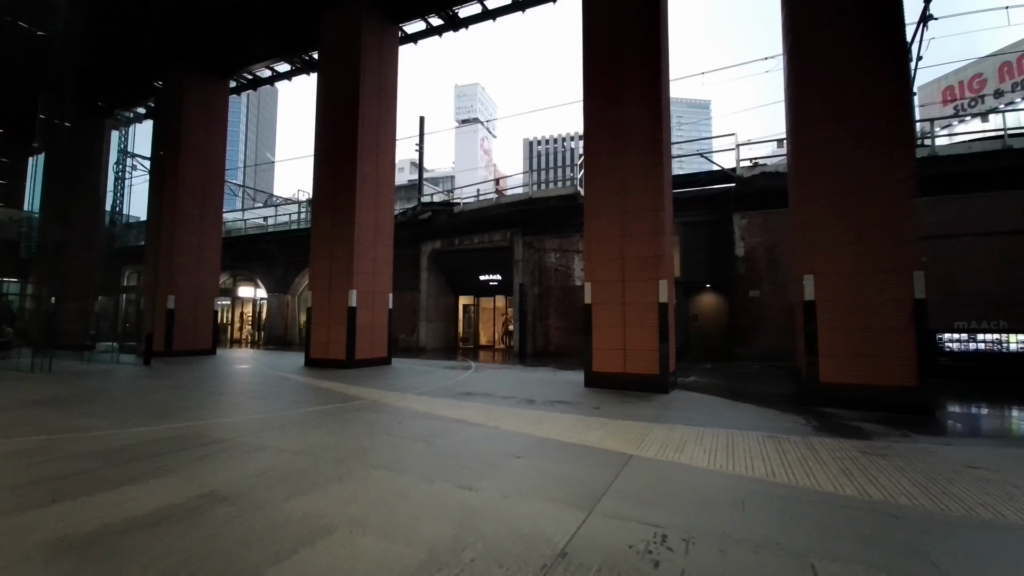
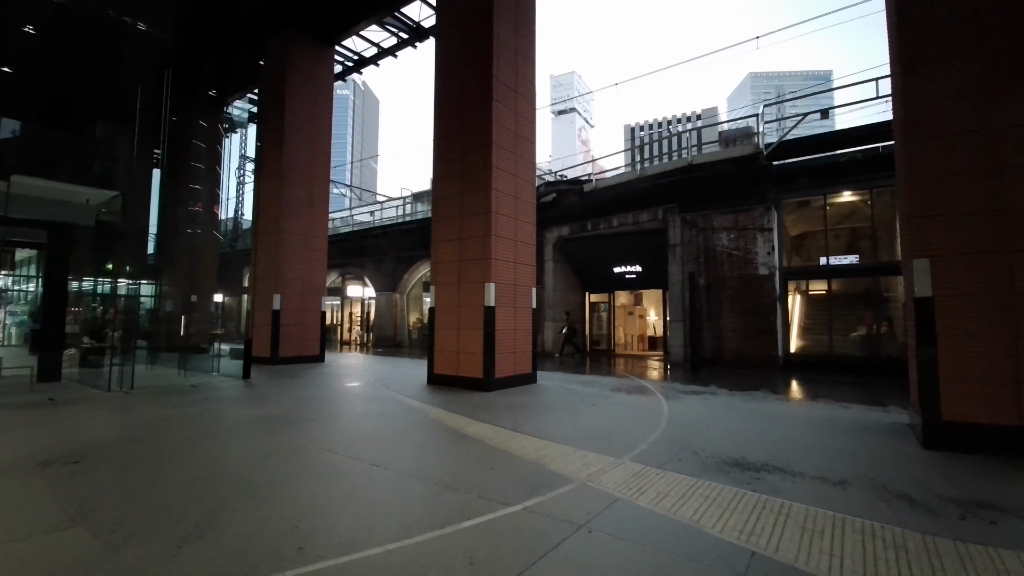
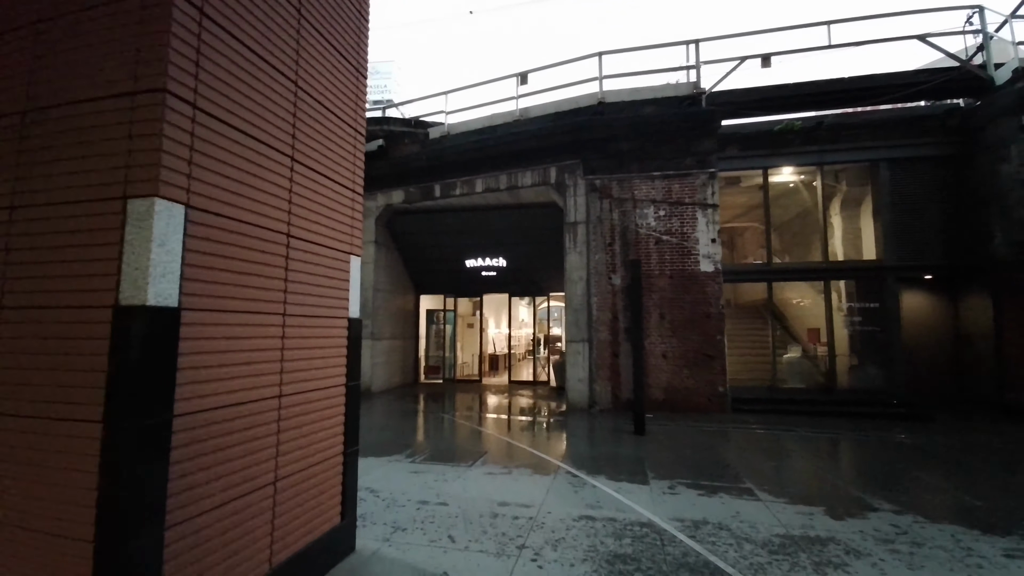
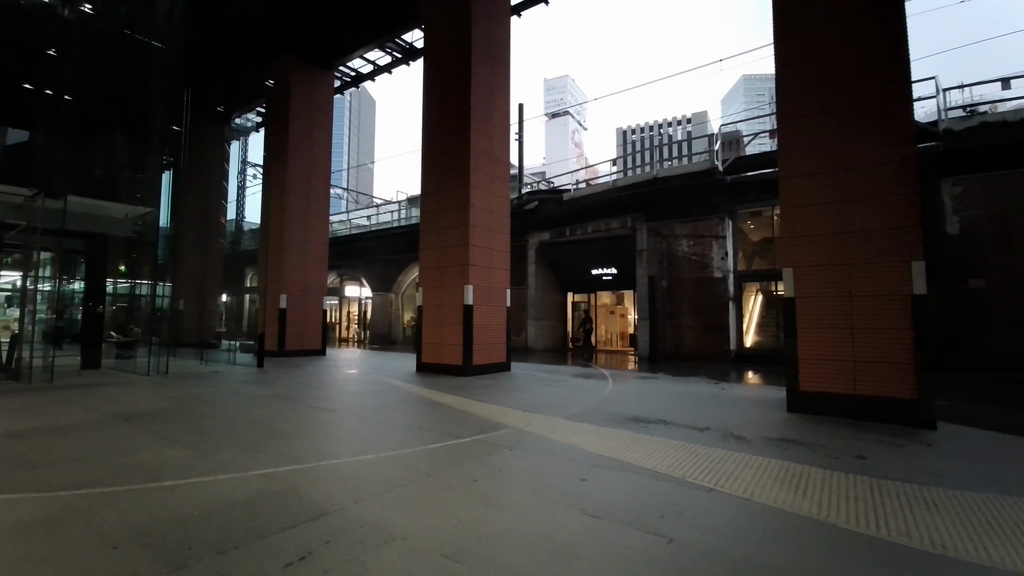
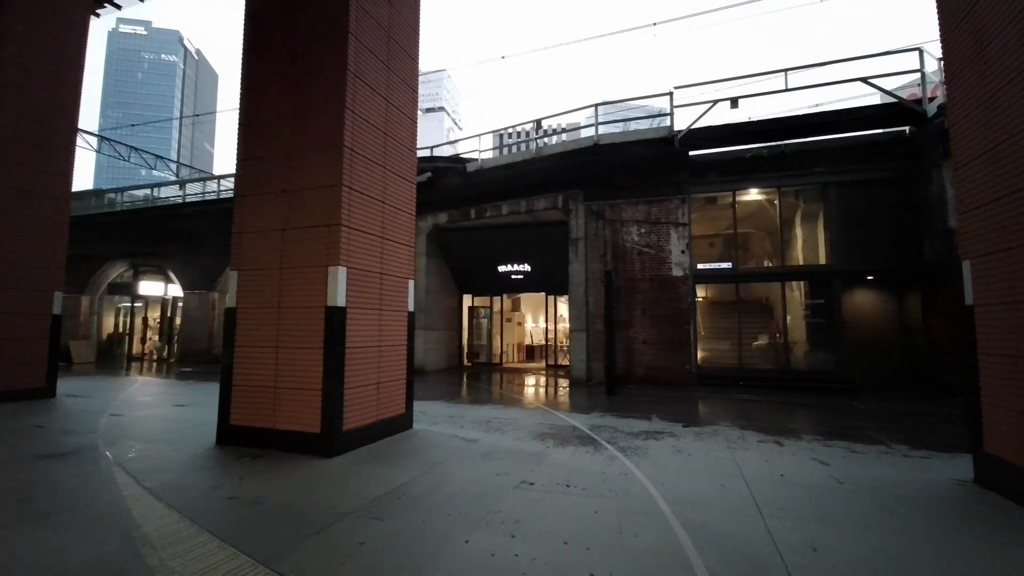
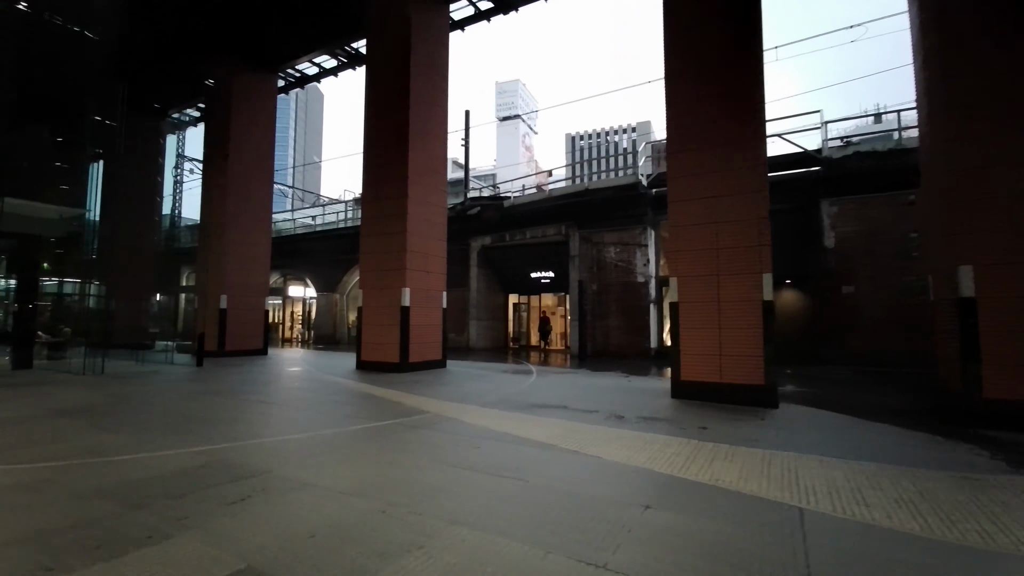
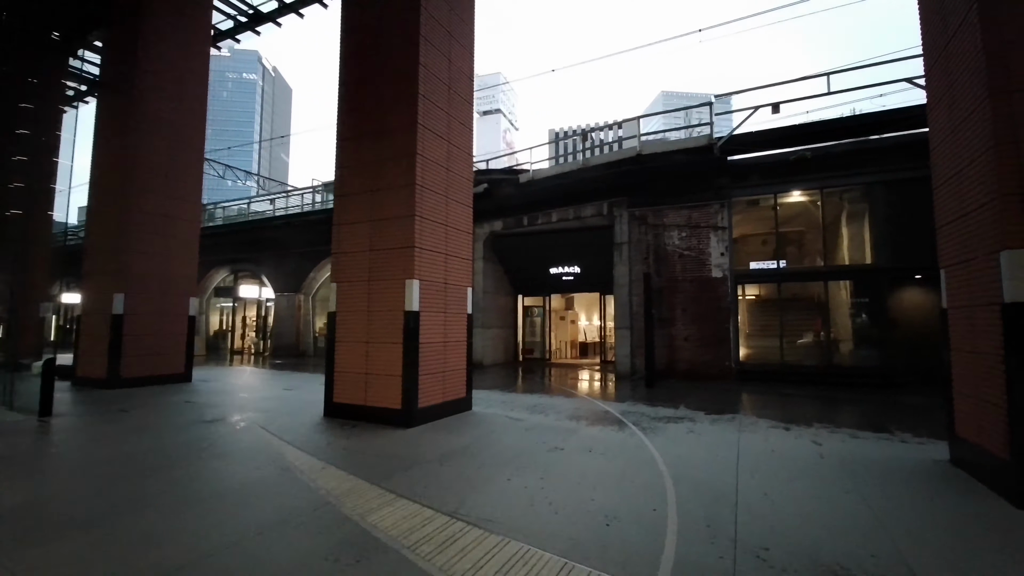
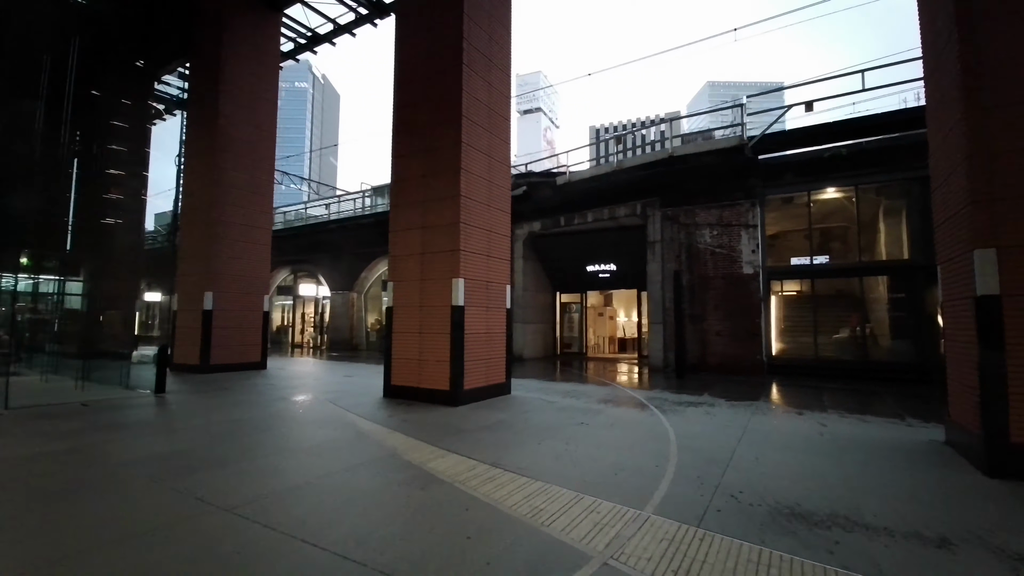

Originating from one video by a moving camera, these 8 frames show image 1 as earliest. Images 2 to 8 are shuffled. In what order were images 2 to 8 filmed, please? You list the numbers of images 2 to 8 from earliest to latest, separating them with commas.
6, 4, 2, 8, 7, 5, 3
